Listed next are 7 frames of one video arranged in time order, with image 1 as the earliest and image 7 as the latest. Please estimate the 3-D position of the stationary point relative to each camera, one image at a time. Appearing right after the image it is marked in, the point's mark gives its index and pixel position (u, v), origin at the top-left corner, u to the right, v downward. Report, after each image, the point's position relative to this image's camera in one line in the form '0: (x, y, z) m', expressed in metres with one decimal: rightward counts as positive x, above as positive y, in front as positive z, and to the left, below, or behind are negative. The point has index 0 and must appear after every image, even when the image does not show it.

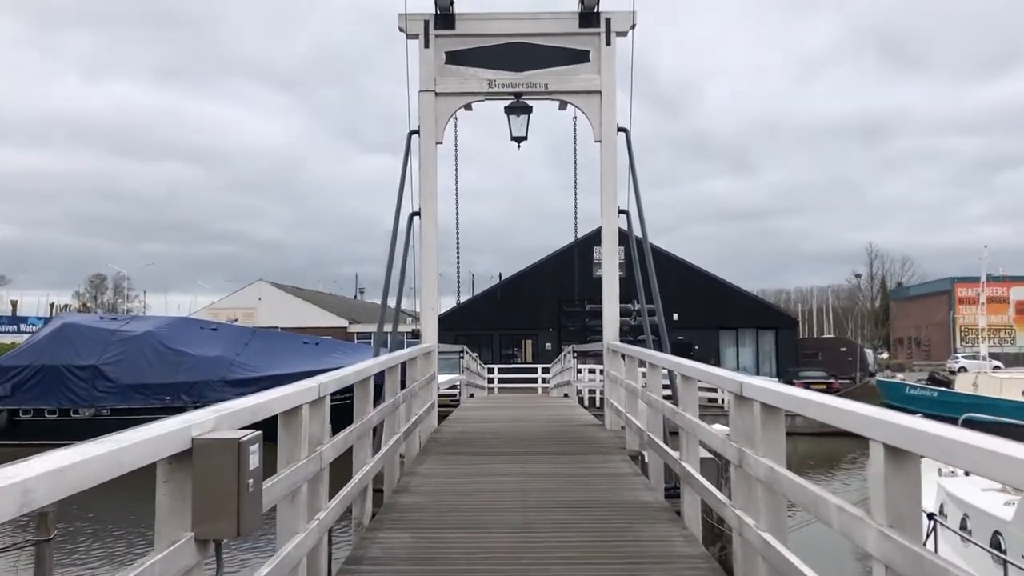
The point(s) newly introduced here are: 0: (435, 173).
0: (-0.8, +1.2, +8.4) m
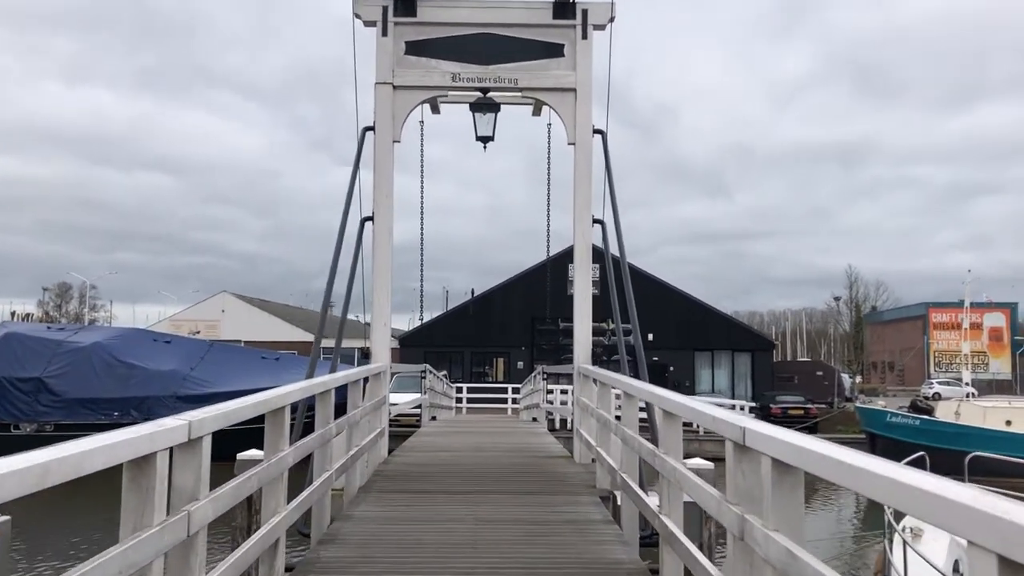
0: (-1.1, +1.1, +7.6) m
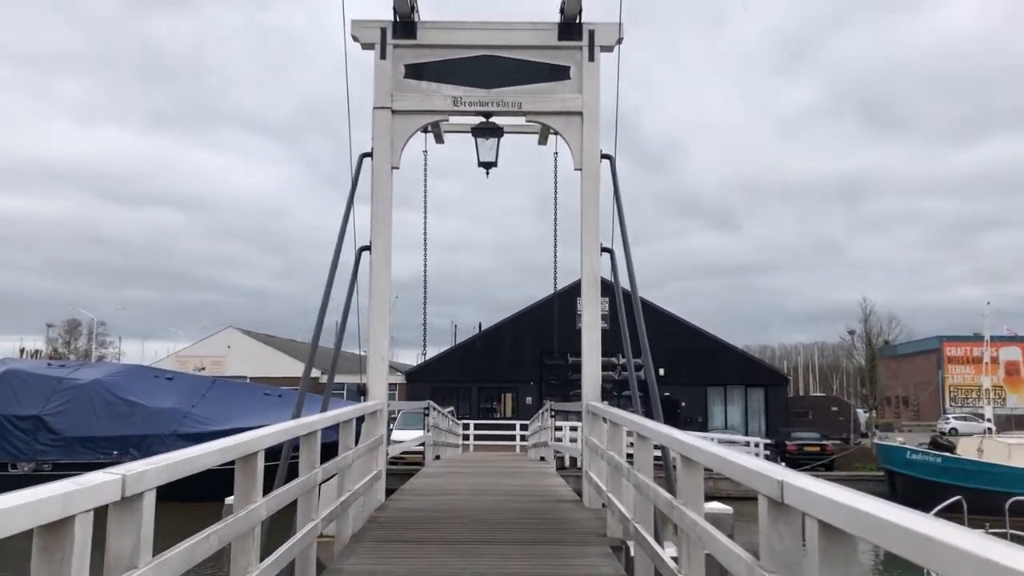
0: (-1.1, +0.8, +7.3) m
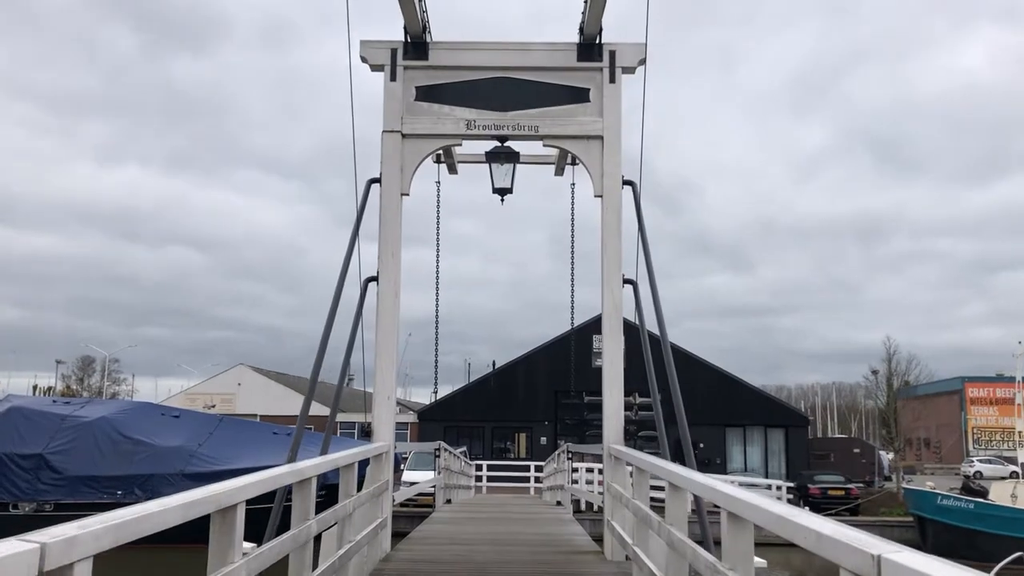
0: (-1.0, +0.5, +6.9) m
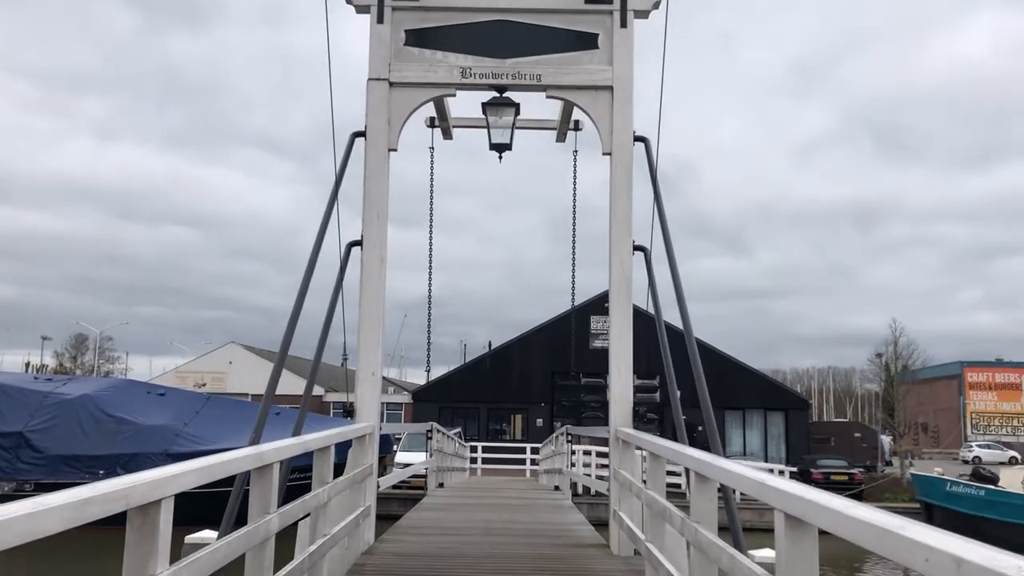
0: (-1.0, +0.8, +6.2) m
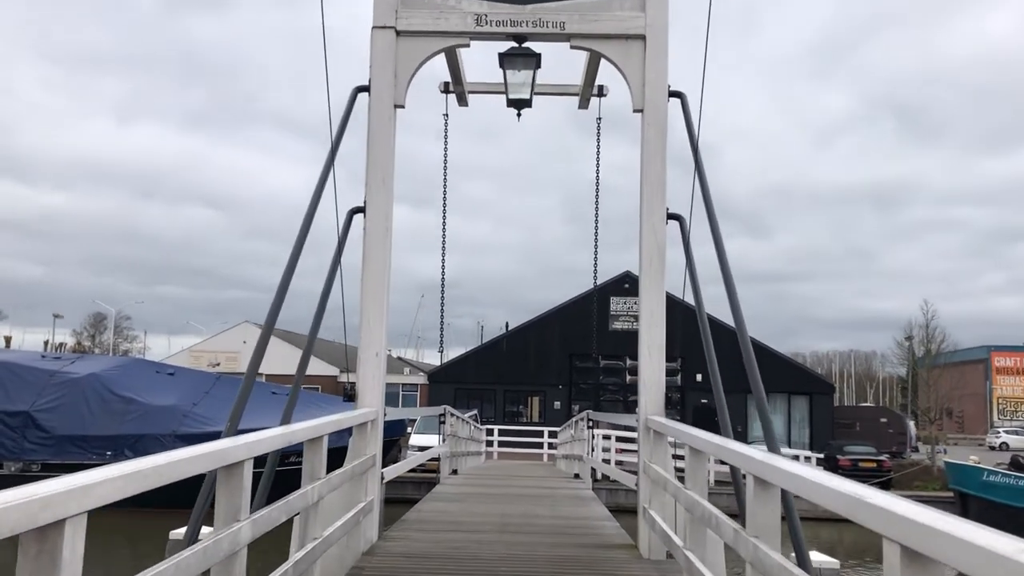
0: (-0.8, +1.0, +5.6) m
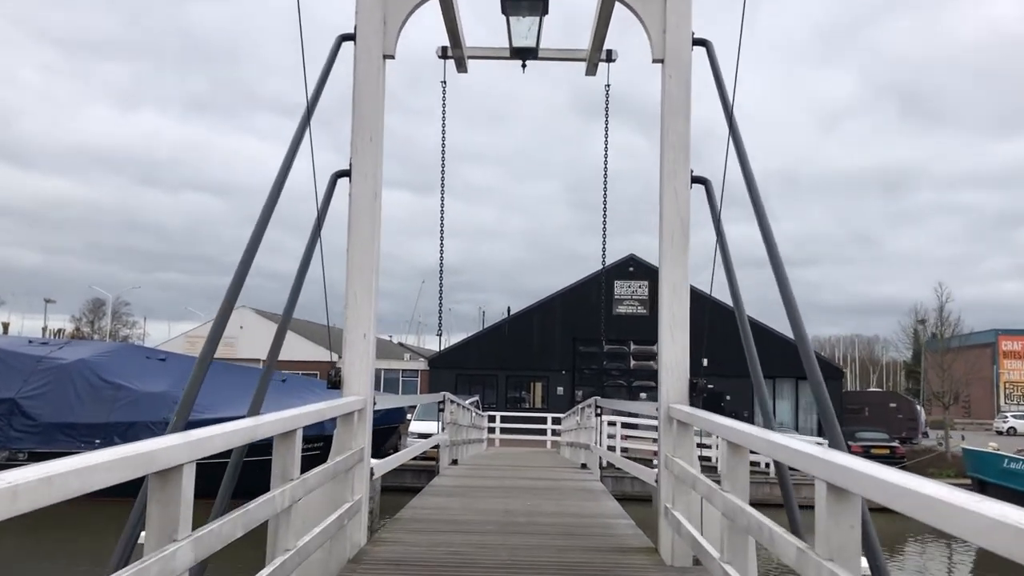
0: (-0.8, +1.1, +5.0) m
